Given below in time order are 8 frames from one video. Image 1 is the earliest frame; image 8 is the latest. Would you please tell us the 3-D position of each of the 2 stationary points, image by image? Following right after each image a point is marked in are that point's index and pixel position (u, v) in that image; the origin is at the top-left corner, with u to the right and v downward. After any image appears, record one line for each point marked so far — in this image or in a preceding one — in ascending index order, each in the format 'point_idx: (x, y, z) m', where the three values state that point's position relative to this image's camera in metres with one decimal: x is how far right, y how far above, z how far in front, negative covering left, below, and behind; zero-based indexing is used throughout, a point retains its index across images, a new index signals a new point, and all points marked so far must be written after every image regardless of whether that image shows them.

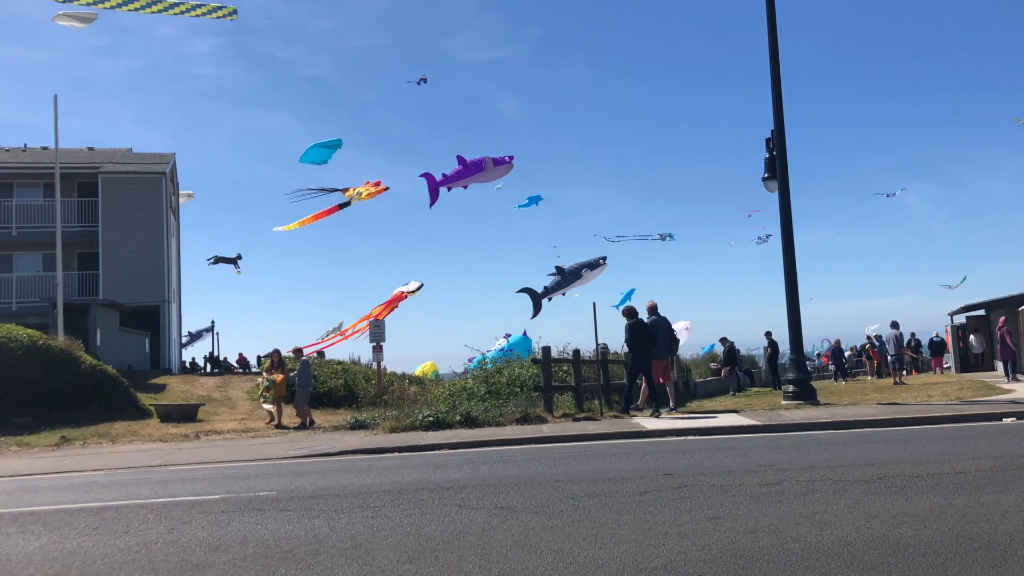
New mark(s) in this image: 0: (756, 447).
0: (+2.5, -1.6, +8.5) m
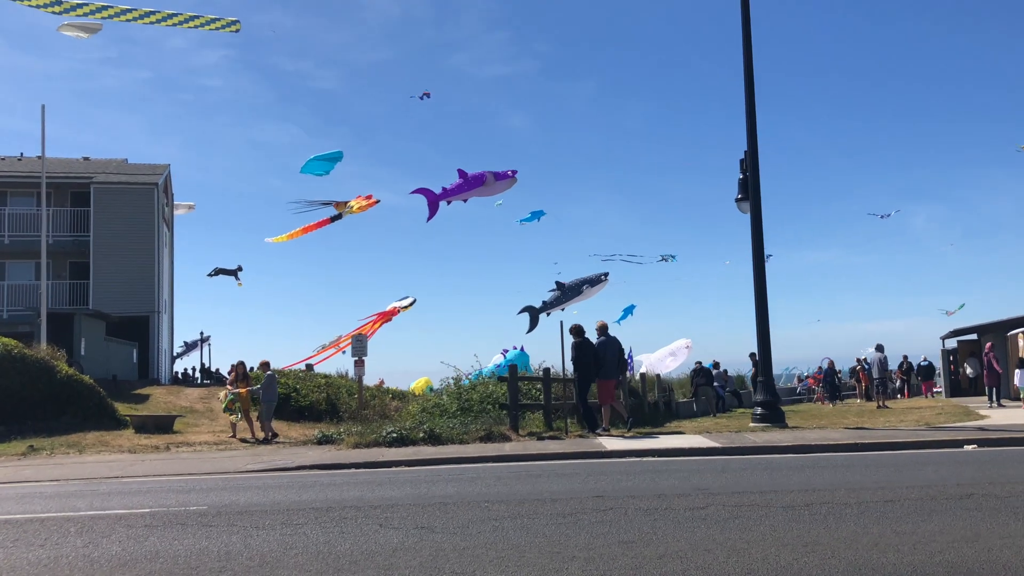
0: (+1.9, -1.9, +8.5) m
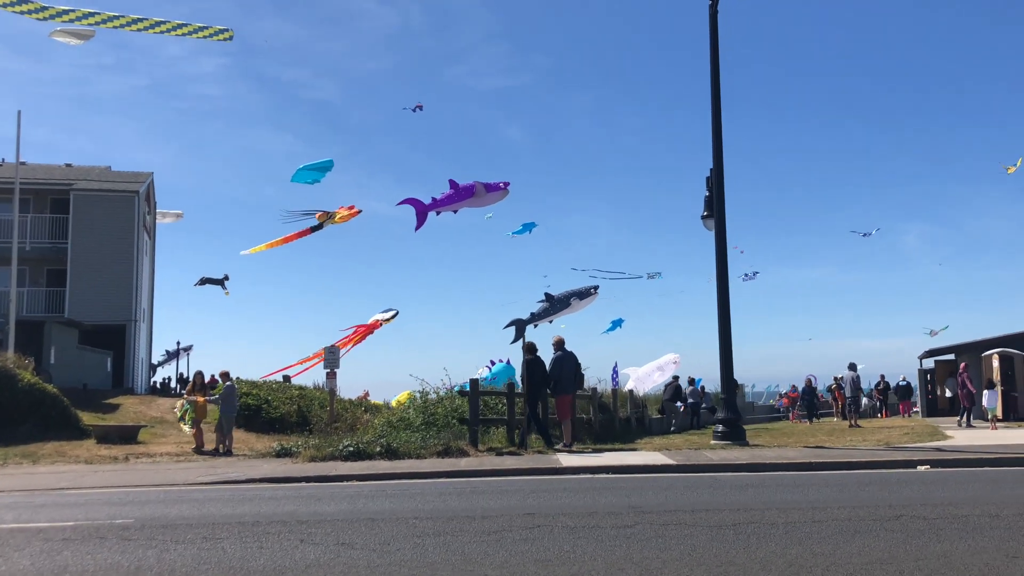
0: (+1.3, -2.0, +8.5) m
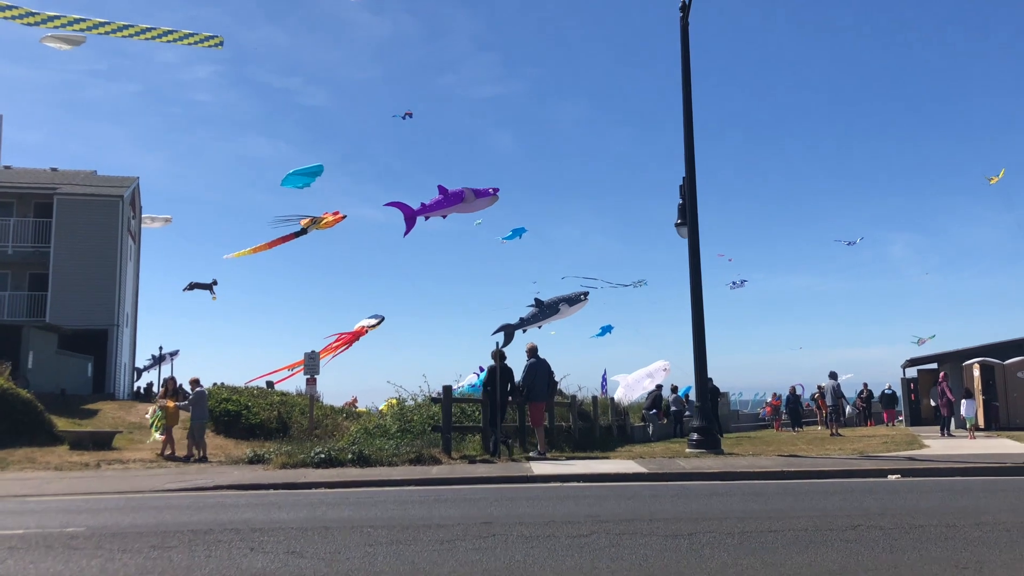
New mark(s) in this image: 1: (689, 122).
0: (+1.0, -2.1, +8.4) m
1: (+3.1, +2.8, +14.2) m
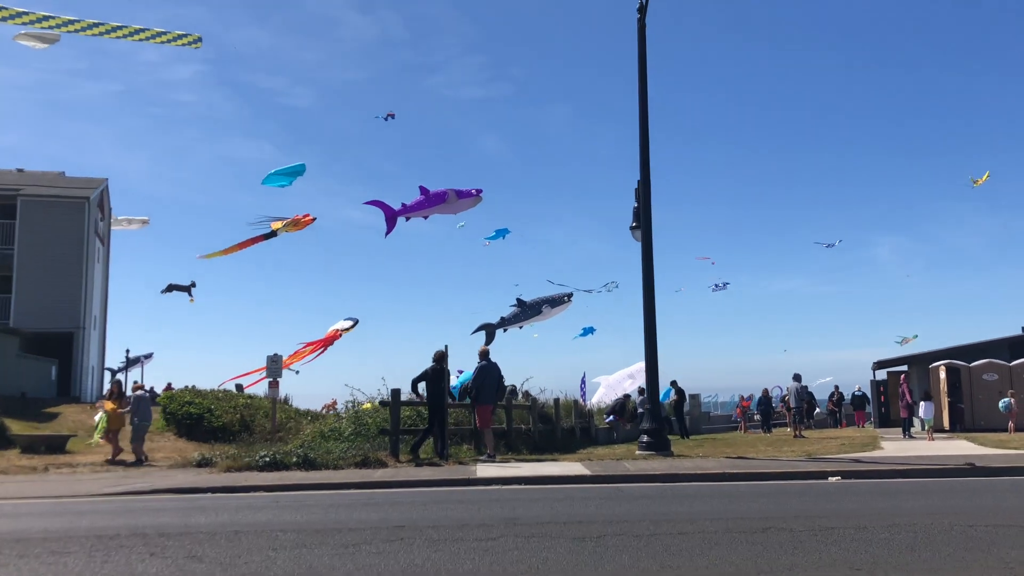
0: (+0.3, -2.1, +8.4) m
1: (+2.2, +2.8, +14.2) m
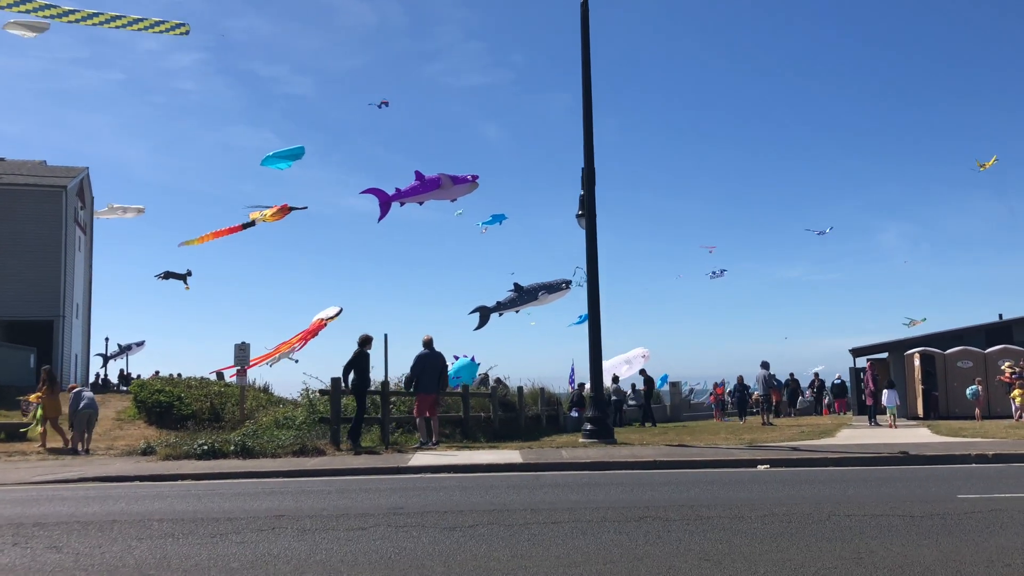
0: (-0.7, -2.0, +8.4) m
1: (+1.3, +3.0, +14.2) m
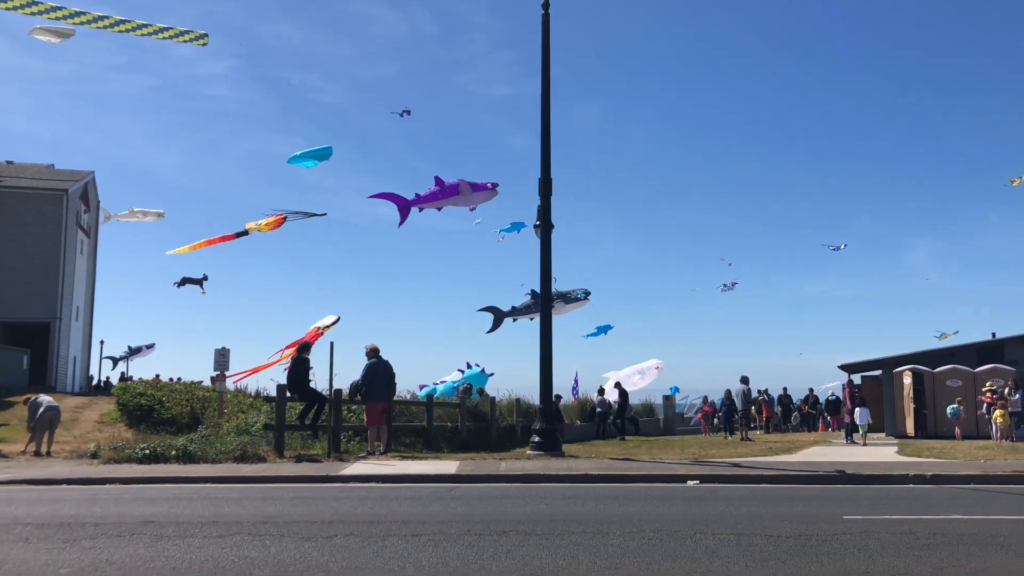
0: (-1.7, -2.1, +8.4) m
1: (+0.5, +2.8, +14.2) m
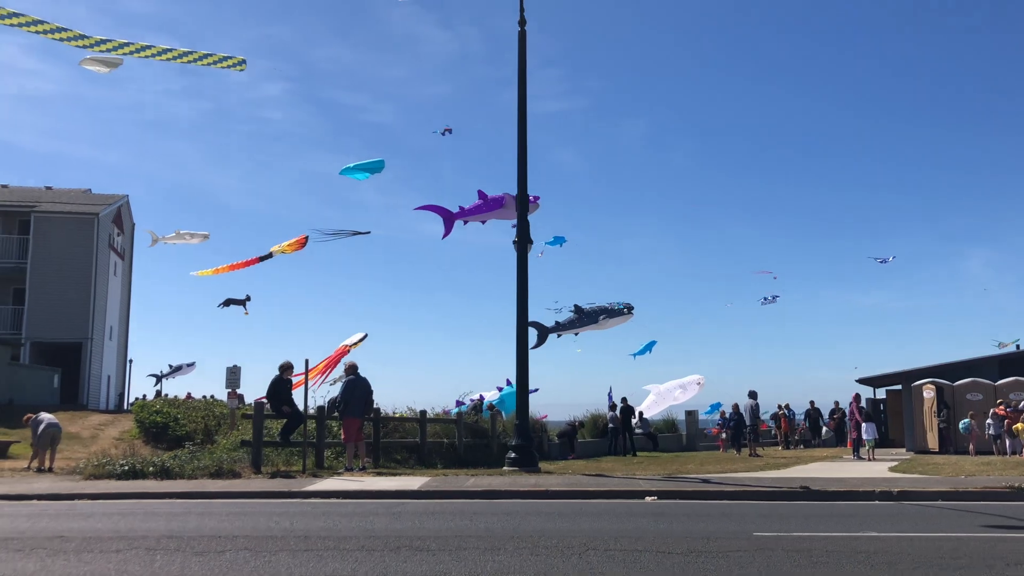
0: (-2.4, -2.3, +8.5) m
1: (+0.1, +2.5, +14.3) m
